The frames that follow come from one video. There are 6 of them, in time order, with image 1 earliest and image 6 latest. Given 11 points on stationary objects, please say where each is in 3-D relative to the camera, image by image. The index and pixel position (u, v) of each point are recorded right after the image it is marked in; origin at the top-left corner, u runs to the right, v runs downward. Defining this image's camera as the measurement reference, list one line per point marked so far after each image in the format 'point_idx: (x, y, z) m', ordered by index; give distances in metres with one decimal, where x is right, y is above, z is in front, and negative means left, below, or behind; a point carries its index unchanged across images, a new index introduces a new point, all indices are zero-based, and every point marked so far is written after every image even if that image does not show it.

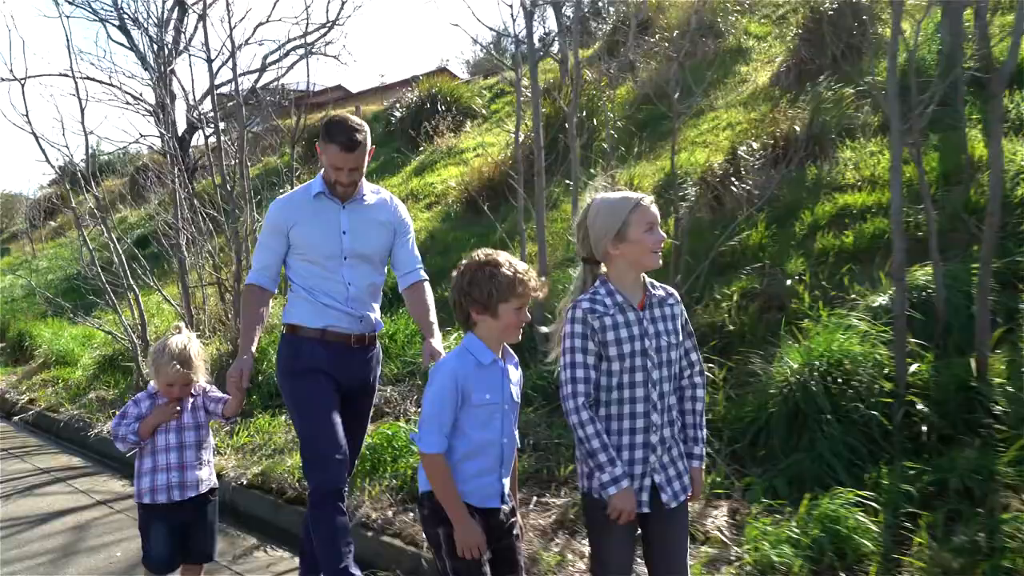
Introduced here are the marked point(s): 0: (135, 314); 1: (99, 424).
0: (-3.9, -0.2, +9.4) m
1: (-3.6, -1.2, +7.7) m
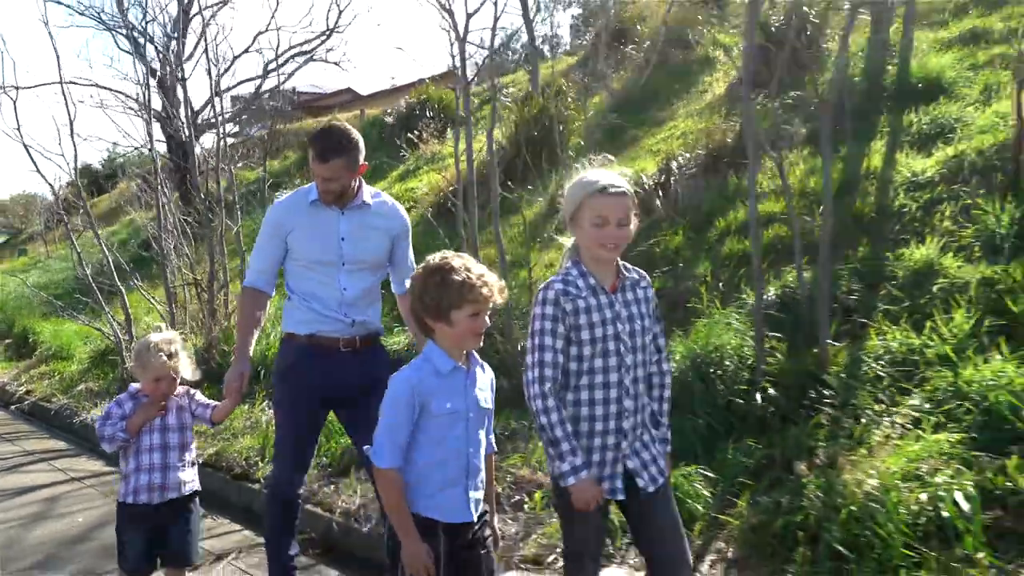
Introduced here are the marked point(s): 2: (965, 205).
0: (-4.4, -0.3, +10.1) m
1: (-4.1, -1.2, +8.4) m
2: (+2.9, +0.6, +5.8) m
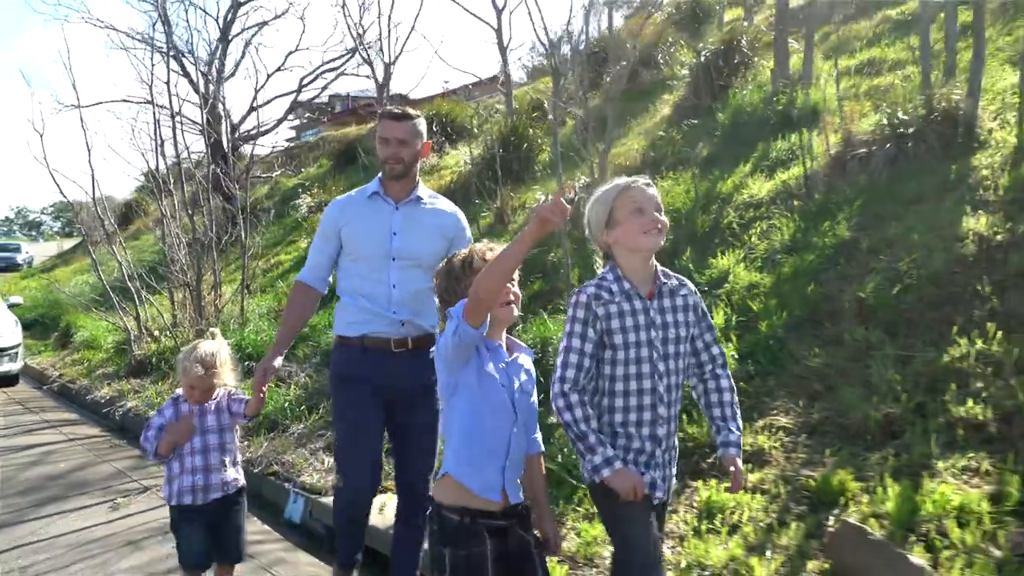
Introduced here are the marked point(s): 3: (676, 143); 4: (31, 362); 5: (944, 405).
0: (-5.0, -0.3, +11.9) m
1: (-4.8, -1.2, +10.2) m
2: (+2.0, +0.5, +7.1) m
3: (+1.9, +1.6, +10.1) m
4: (-7.2, -1.1, +13.6) m
5: (+2.1, -0.6, +4.2) m
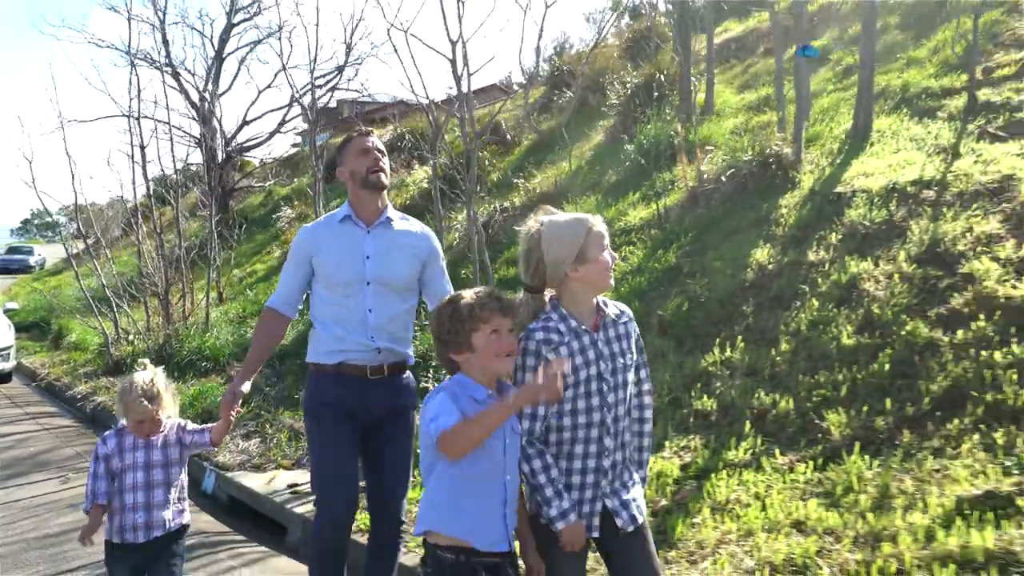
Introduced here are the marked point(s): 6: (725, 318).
0: (-5.9, -0.4, +13.3) m
1: (-5.7, -1.3, +11.6) m
2: (+1.1, +0.4, +8.4) m
3: (+1.0, +1.5, +11.4) m
4: (-8.1, -1.2, +14.9) m
5: (+1.1, -0.7, +5.5) m
6: (+1.5, -0.2, +6.2) m
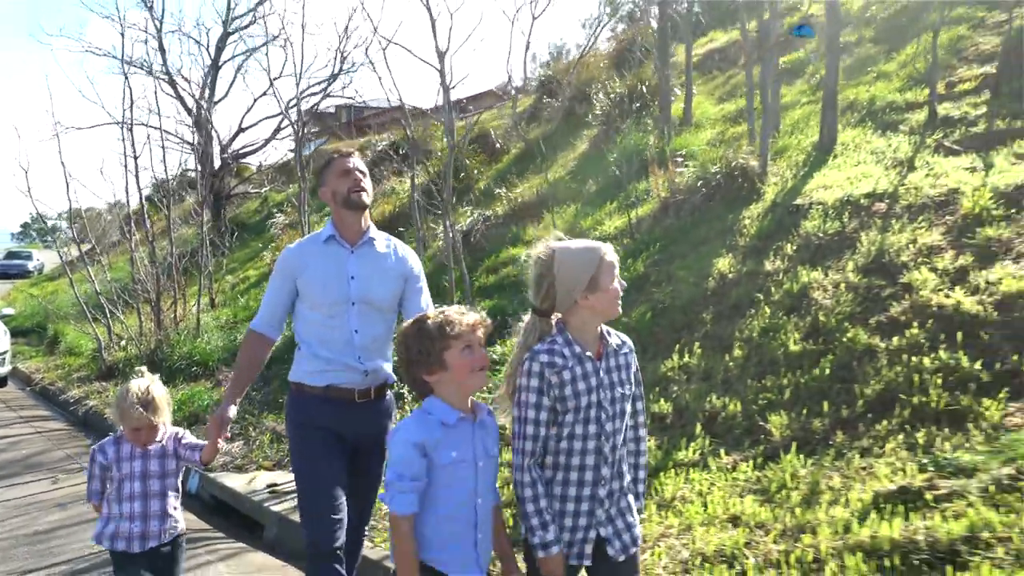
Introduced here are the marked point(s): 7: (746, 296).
0: (-6.1, -0.5, +13.5) m
1: (-5.9, -1.4, +11.8) m
2: (+0.9, +0.3, +8.6) m
3: (+0.8, +1.4, +11.7) m
4: (-8.3, -1.3, +15.2) m
5: (+0.9, -0.7, +5.8) m
6: (+1.2, -0.3, +6.4) m
7: (+1.6, -0.1, +6.2) m
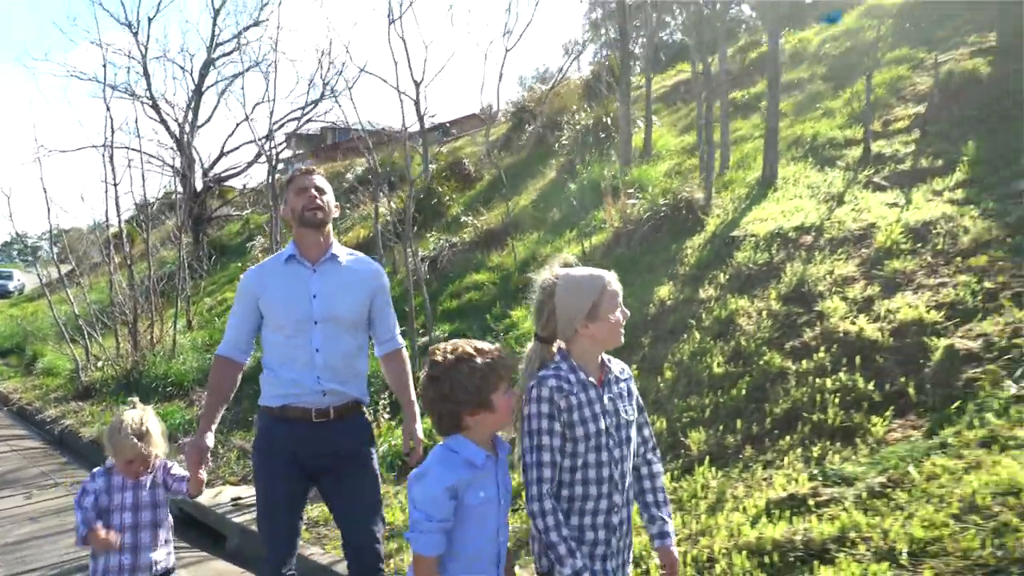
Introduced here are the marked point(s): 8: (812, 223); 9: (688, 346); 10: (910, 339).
0: (-6.6, -0.8, +13.8) m
1: (-6.4, -1.7, +12.1) m
2: (+0.5, +0.1, +9.1) m
3: (+0.3, +1.1, +12.1) m
4: (-8.8, -1.7, +15.4) m
5: (+0.5, -0.9, +6.2) m
6: (+0.9, -0.5, +6.9) m
7: (+1.3, -0.2, +6.7) m
8: (+2.4, +0.5, +7.1) m
9: (+1.2, -0.4, +6.3) m
10: (+2.3, -0.3, +5.2) m
